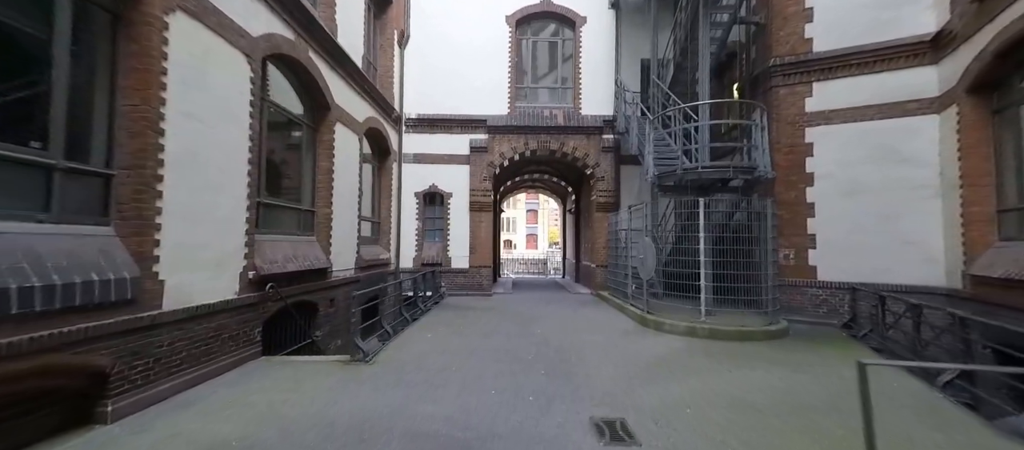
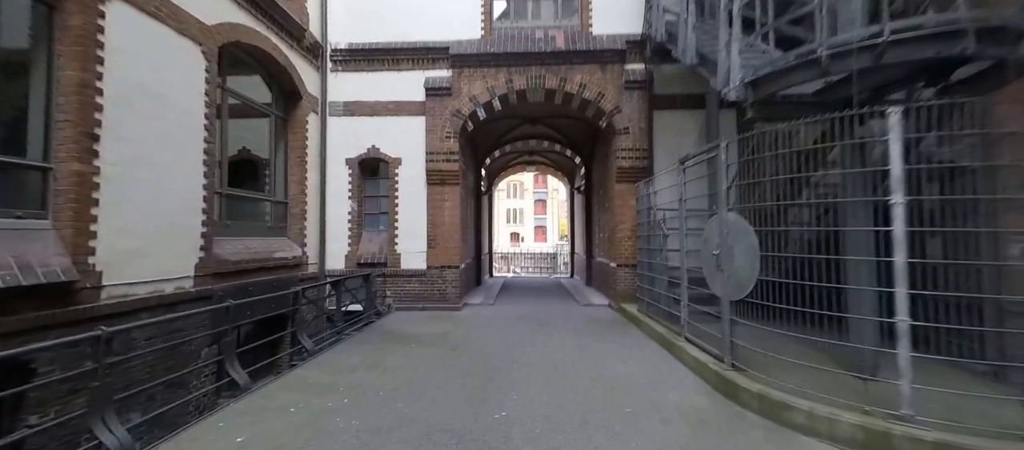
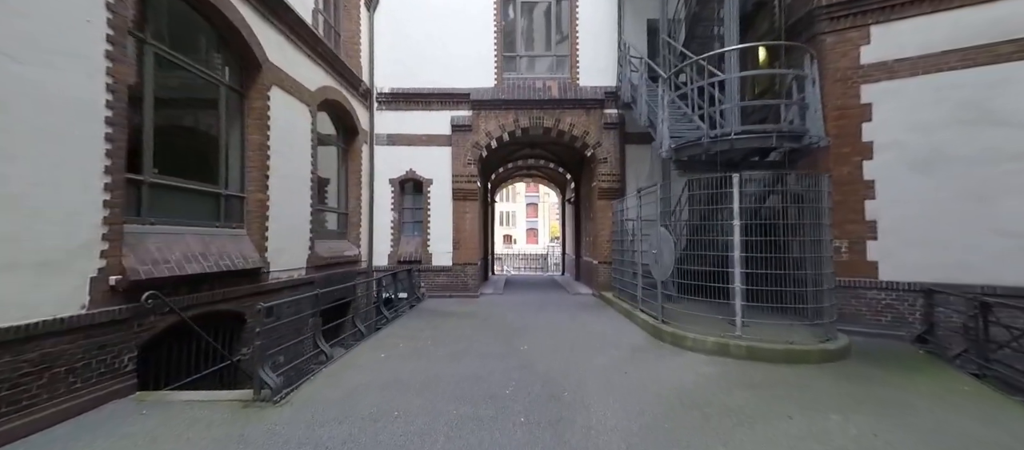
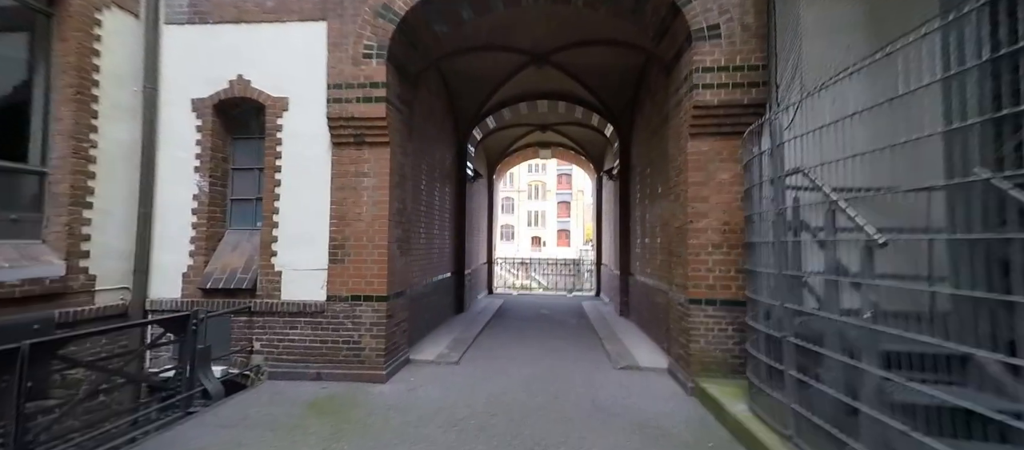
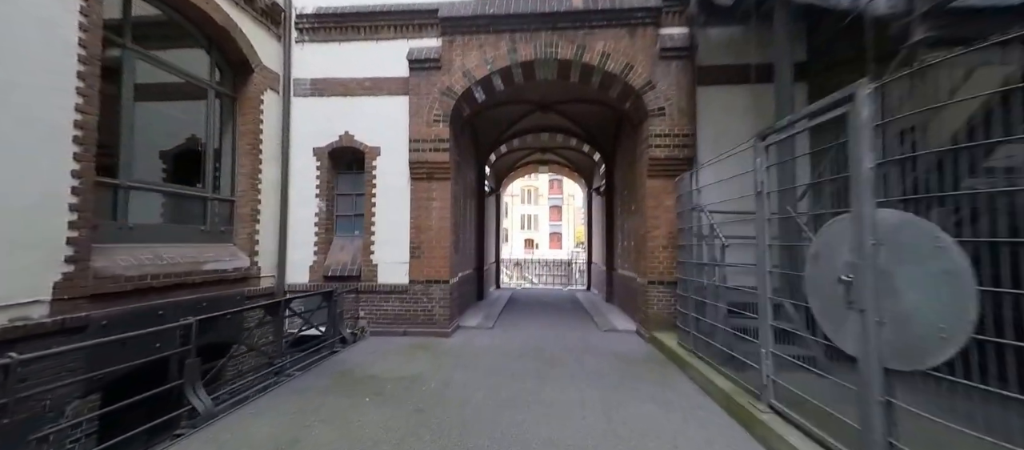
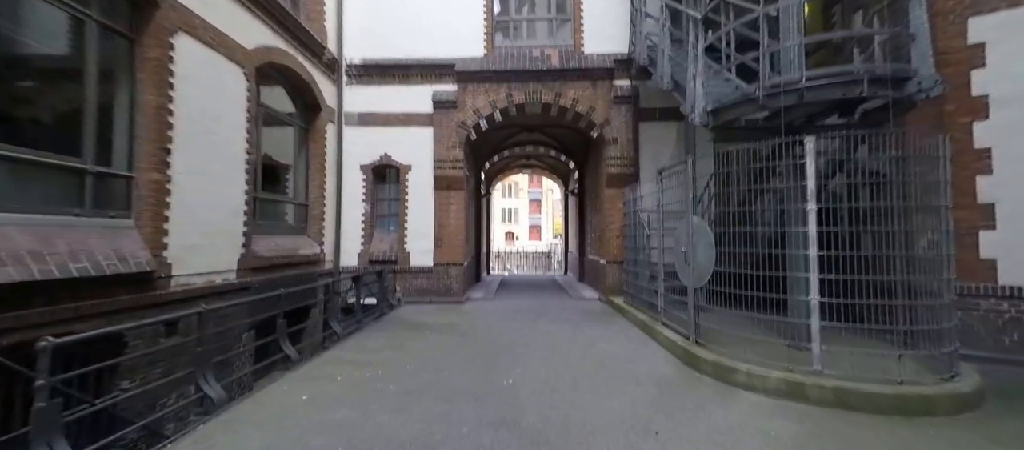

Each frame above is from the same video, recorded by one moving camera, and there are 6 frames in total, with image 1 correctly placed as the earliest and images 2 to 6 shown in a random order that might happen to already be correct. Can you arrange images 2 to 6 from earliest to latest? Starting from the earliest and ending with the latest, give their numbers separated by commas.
3, 6, 2, 5, 4
